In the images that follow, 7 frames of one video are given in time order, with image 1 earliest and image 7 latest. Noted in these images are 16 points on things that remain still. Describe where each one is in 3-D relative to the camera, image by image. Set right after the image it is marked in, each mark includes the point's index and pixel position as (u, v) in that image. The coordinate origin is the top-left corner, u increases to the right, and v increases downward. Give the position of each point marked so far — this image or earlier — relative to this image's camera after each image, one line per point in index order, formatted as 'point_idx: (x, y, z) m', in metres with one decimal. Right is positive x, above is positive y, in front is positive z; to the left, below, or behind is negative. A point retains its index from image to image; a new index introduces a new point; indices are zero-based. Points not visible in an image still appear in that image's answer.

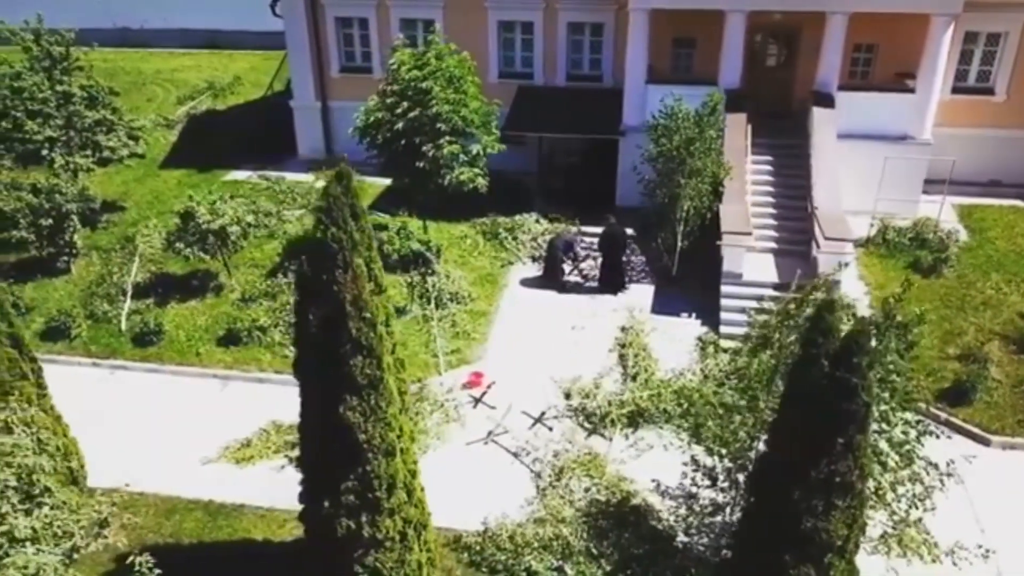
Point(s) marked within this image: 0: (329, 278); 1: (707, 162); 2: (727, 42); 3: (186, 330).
0: (-1.9, +0.1, +8.6) m
1: (+4.2, +2.7, +17.7) m
2: (+5.2, +6.0, +19.9) m
3: (-6.8, -0.9, +17.0) m
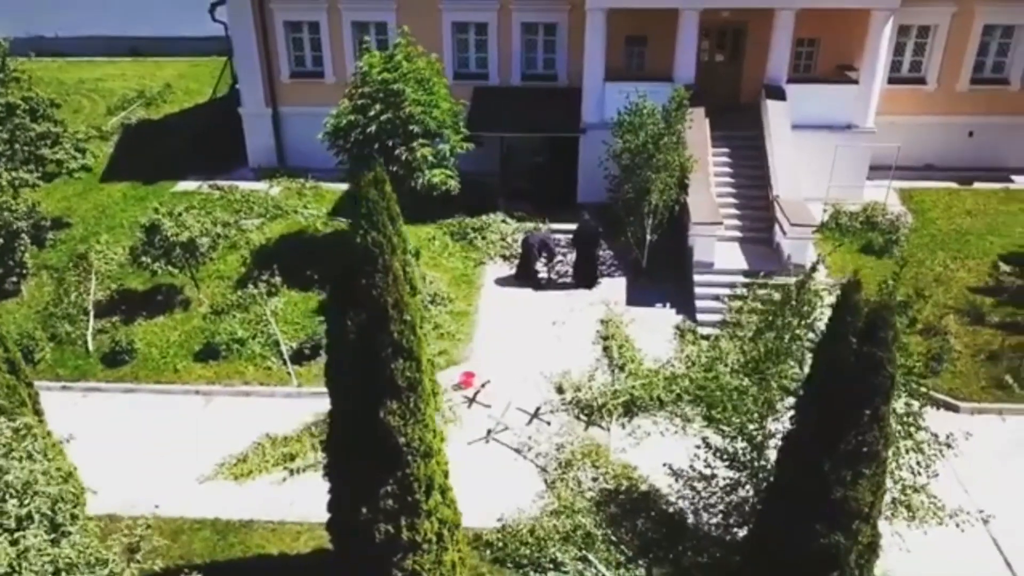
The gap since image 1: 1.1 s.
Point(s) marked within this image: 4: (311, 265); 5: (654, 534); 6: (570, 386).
0: (-1.5, +0.1, +8.6) m
1: (+3.6, +2.9, +18.2) m
2: (+4.2, +6.2, +20.5) m
3: (-7.1, -1.2, +16.5) m
4: (-4.6, +0.5, +18.8) m
5: (+2.1, -3.5, +11.8) m
6: (+1.1, -1.8, +15.1) m
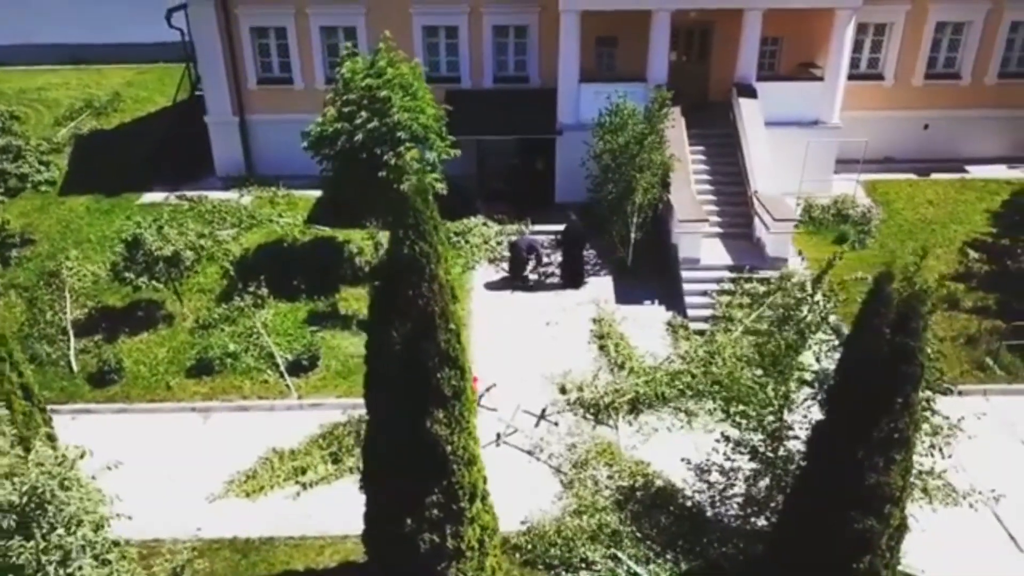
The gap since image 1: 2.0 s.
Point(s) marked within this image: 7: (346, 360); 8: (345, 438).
0: (-1.0, 0.0, +8.6) m
1: (+3.3, +3.0, +18.5) m
2: (+3.6, +6.3, +20.8) m
3: (-7.1, -1.5, +16.1) m
4: (-4.9, +0.3, +18.5) m
5: (+2.4, -3.5, +12.0) m
6: (+1.1, -1.8, +15.3) m
7: (-3.2, -1.4, +16.2) m
8: (-2.9, -2.6, +14.0) m
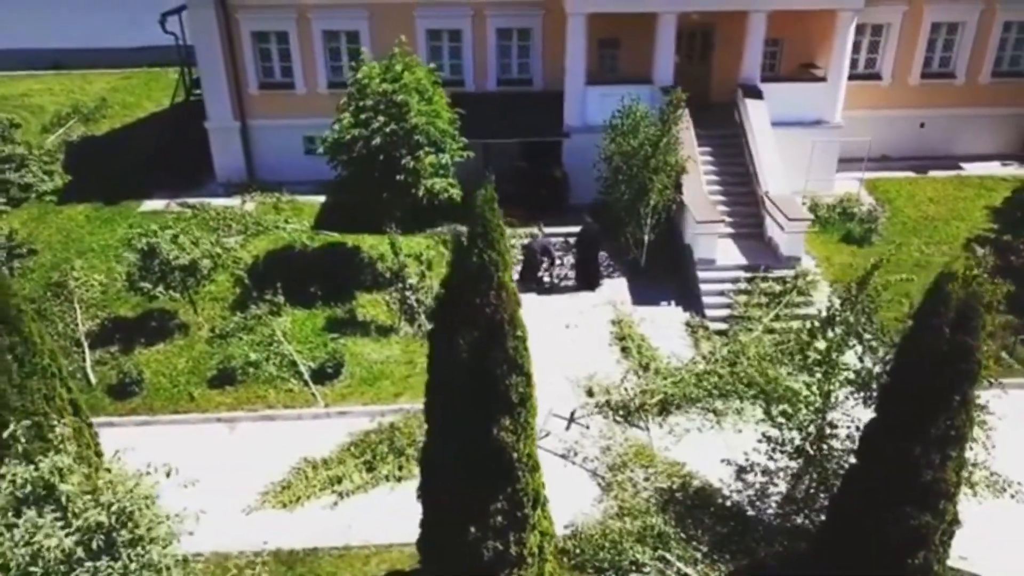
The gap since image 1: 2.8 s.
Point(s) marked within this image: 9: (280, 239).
0: (-0.3, -0.1, +8.5) m
1: (+3.6, +3.0, +18.6) m
2: (+3.8, +6.3, +21.0) m
3: (-6.6, -1.7, +15.8) m
4: (-4.5, +0.2, +18.4) m
5: (+3.1, -3.5, +12.1) m
6: (+1.7, -1.9, +15.3) m
7: (-2.8, -1.5, +16.1) m
8: (-2.3, -2.7, +14.0) m
9: (-5.5, +1.1, +19.3) m
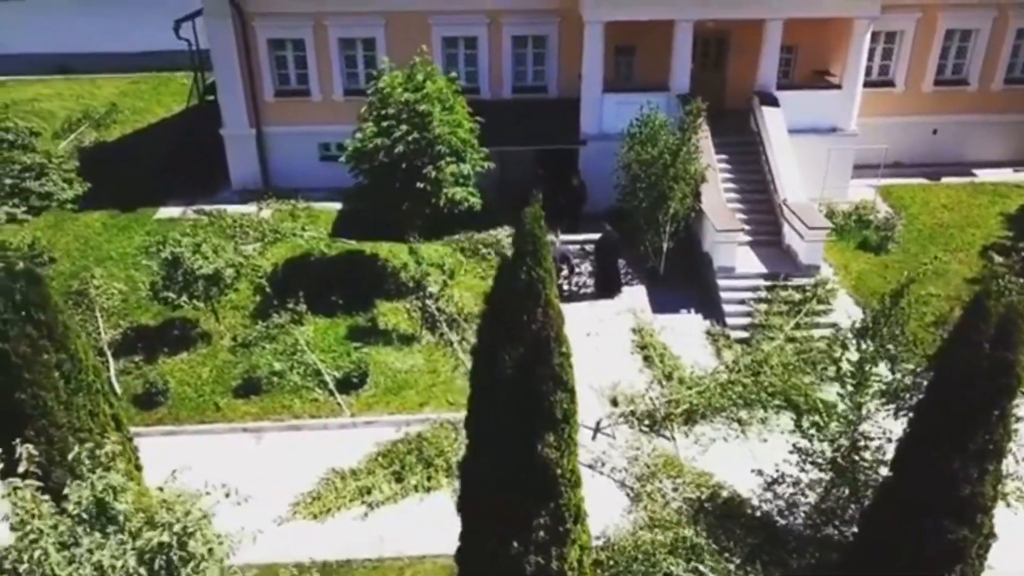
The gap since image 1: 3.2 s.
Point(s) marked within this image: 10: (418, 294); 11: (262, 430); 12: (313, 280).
0: (+0.2, -0.3, +8.6) m
1: (+4.0, +2.8, +18.7) m
2: (+4.2, +6.1, +21.1) m
3: (-6.2, -1.9, +15.9) m
4: (-4.1, 0.0, +18.4) m
5: (+3.6, -3.7, +12.2) m
6: (+2.1, -2.1, +15.4) m
7: (-2.3, -1.7, +16.1) m
8: (-1.8, -2.9, +14.0) m
9: (-5.0, +0.9, +19.3) m
10: (-2.1, -0.1, +18.2) m
11: (-4.6, -2.6, +15.0) m
12: (-4.5, +0.2, +18.4) m
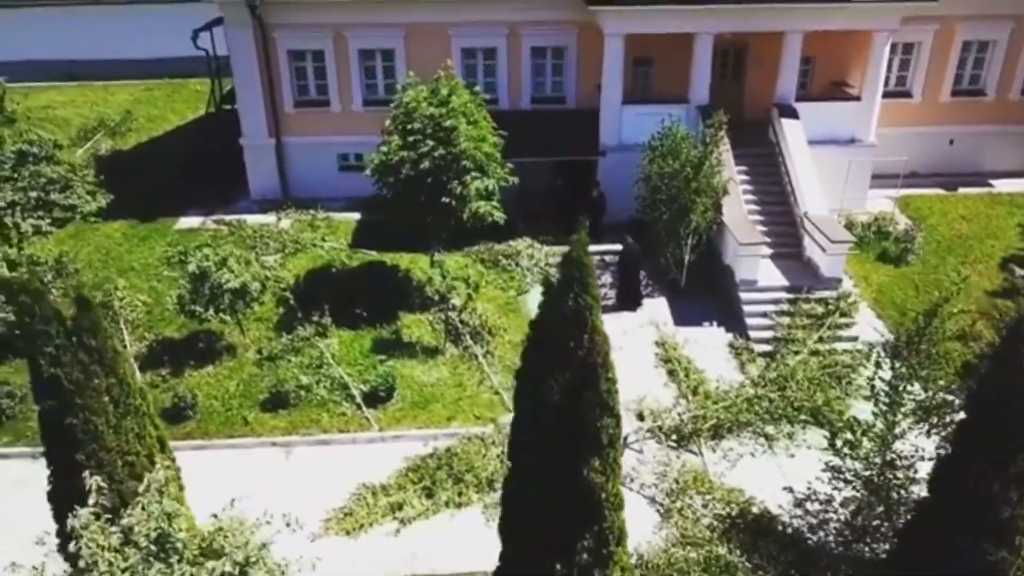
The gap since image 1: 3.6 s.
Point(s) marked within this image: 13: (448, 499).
0: (+0.7, -0.6, +8.7) m
1: (+4.5, +2.5, +18.7) m
2: (+4.8, +5.8, +21.1) m
3: (-5.7, -2.2, +16.0) m
4: (-3.6, -0.3, +18.5) m
5: (+4.1, -4.0, +12.2) m
6: (+2.6, -2.3, +15.4) m
7: (-1.8, -2.0, +16.2) m
8: (-1.3, -3.1, +14.1) m
9: (-4.5, +0.7, +19.4) m
10: (-1.6, -0.4, +18.3) m
11: (-4.0, -2.8, +15.1) m
12: (-4.0, -0.1, +18.5) m
13: (-1.1, -3.5, +13.6) m
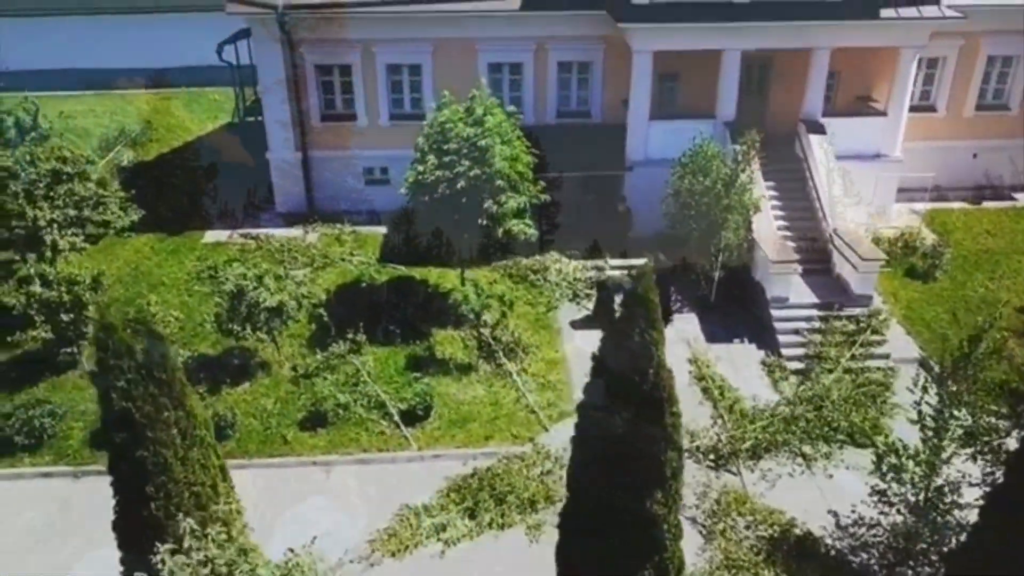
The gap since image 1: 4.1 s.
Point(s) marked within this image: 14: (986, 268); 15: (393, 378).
0: (+1.4, -1.0, +8.8) m
1: (+5.3, +2.1, +18.8) m
2: (+5.5, +5.4, +21.2) m
3: (-4.9, -2.5, +16.1) m
4: (-2.8, -0.7, +18.6) m
5: (+4.8, -4.4, +12.3) m
6: (+3.3, -2.7, +15.5) m
7: (-1.1, -2.4, +16.3) m
8: (-0.6, -3.5, +14.2) m
9: (-3.8, +0.3, +19.5) m
10: (-0.8, -0.8, +18.4) m
11: (-3.3, -3.2, +15.2) m
12: (-3.2, -0.5, +18.6) m
13: (-0.4, -3.9, +13.7) m
14: (+11.9, +0.5, +20.8) m
15: (-2.5, -1.9, +16.9) m
